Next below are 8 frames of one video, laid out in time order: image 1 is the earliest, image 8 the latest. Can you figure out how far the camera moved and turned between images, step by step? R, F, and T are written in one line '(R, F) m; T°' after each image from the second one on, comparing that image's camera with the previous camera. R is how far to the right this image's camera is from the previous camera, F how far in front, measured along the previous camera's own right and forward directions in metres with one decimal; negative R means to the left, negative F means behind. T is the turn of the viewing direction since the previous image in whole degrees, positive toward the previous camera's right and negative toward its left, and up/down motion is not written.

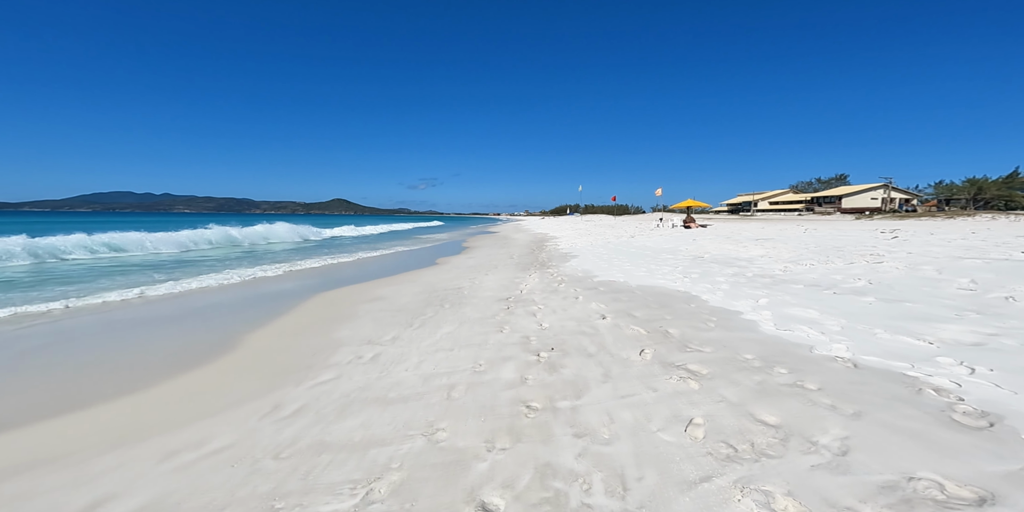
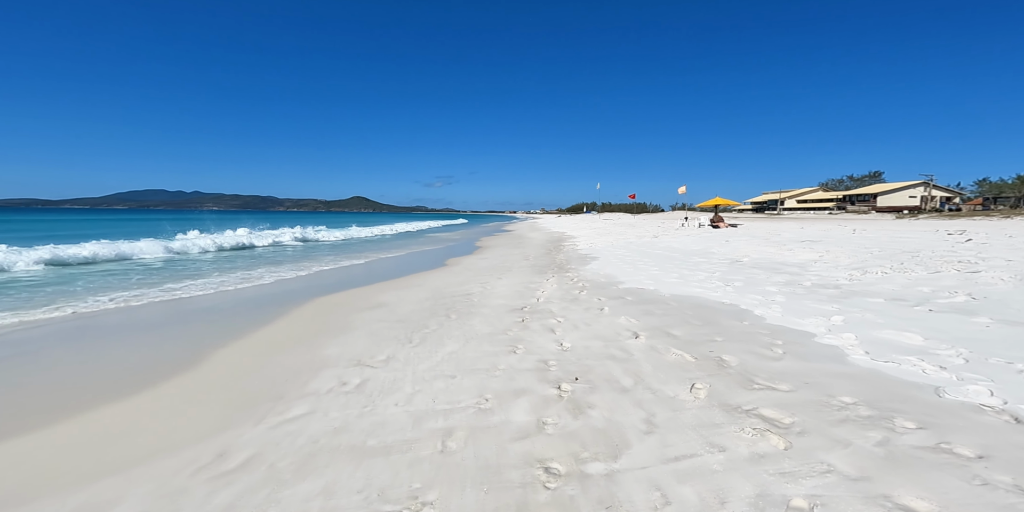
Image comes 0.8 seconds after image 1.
(0.0, +0.9) m; -2°
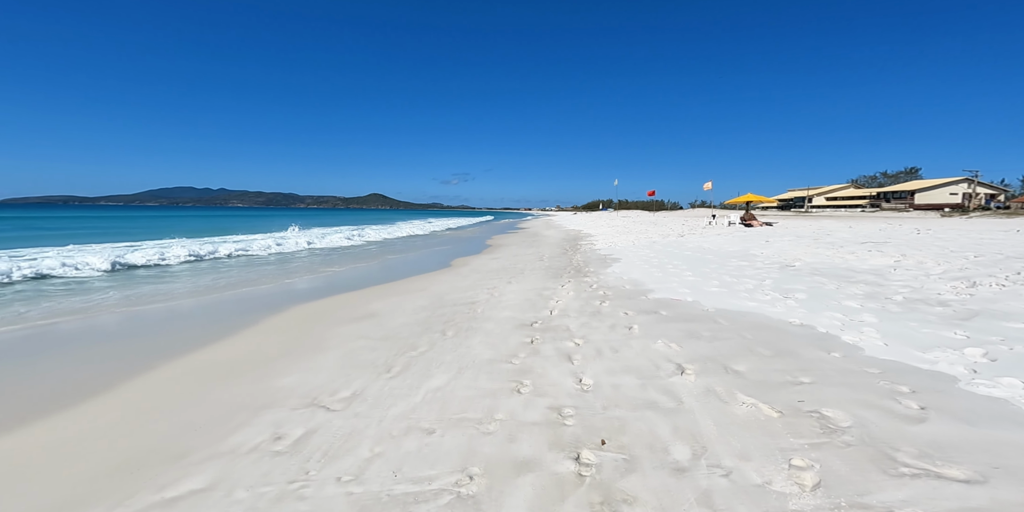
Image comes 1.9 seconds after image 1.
(+0.1, +1.2) m; -2°
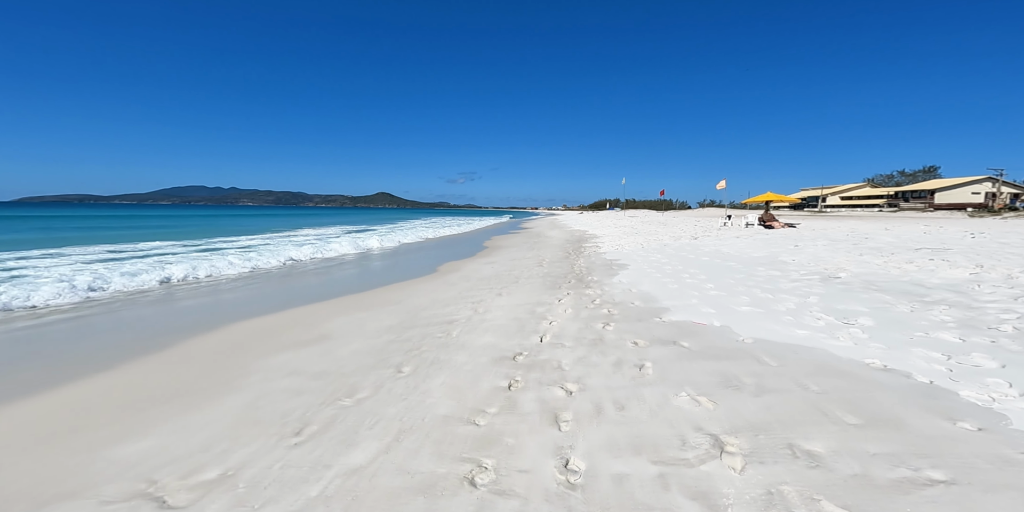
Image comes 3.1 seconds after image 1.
(+0.3, +1.2) m; -1°
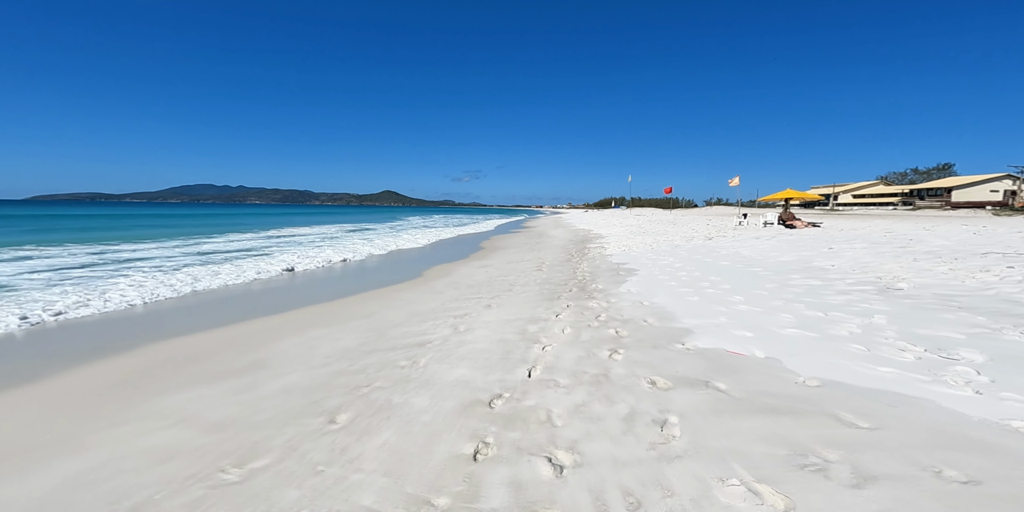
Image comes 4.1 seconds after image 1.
(+0.2, +1.1) m; -1°
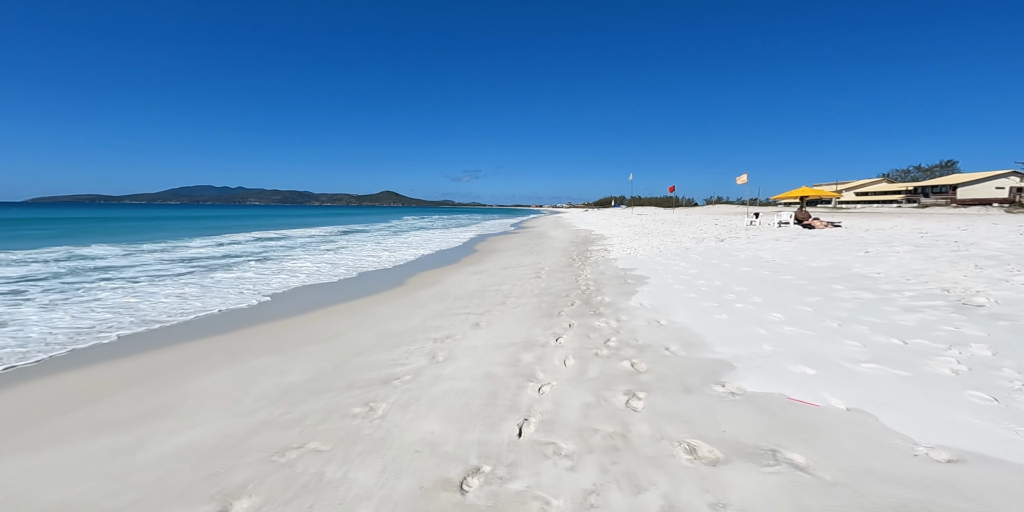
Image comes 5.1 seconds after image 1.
(+0.1, +1.0) m; 0°
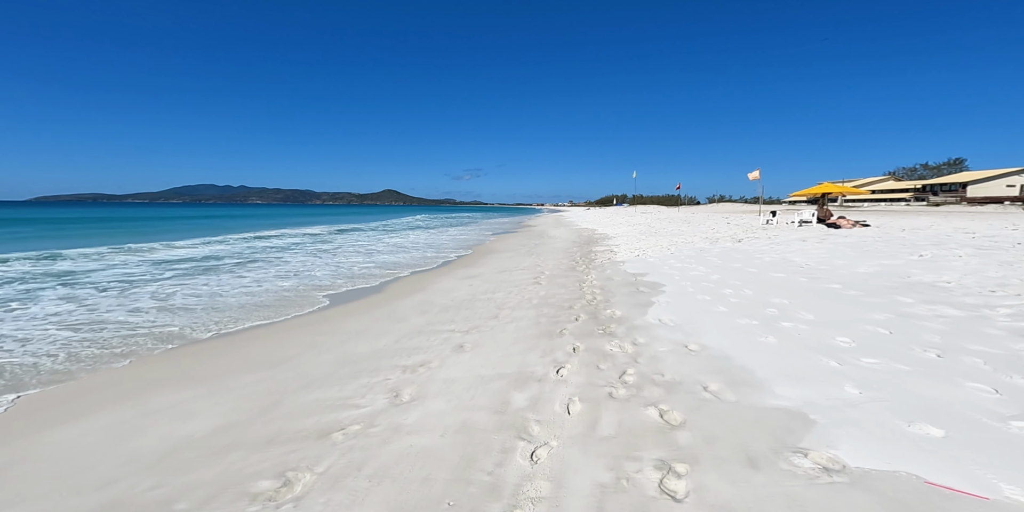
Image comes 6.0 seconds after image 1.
(+0.1, +1.0) m; 0°
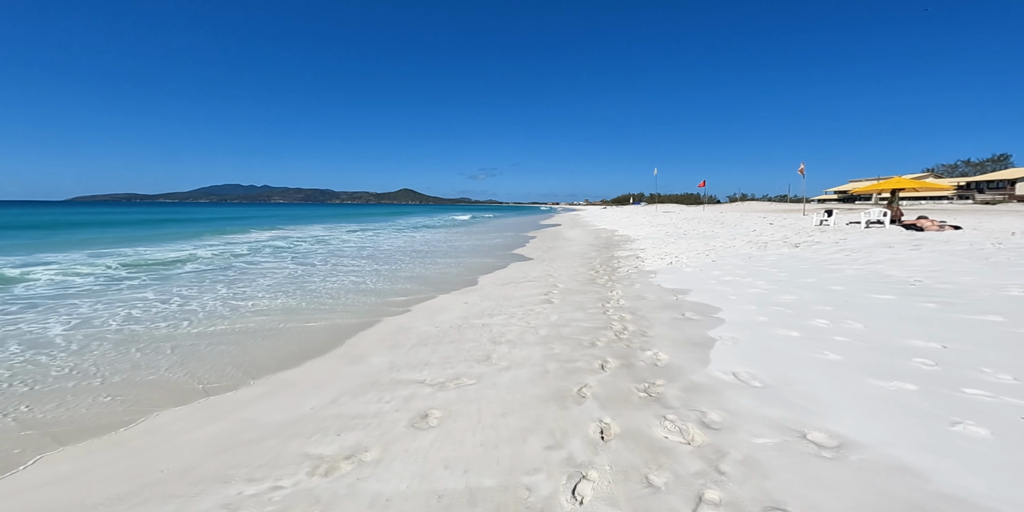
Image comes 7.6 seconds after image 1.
(+0.2, +1.7) m; -2°
